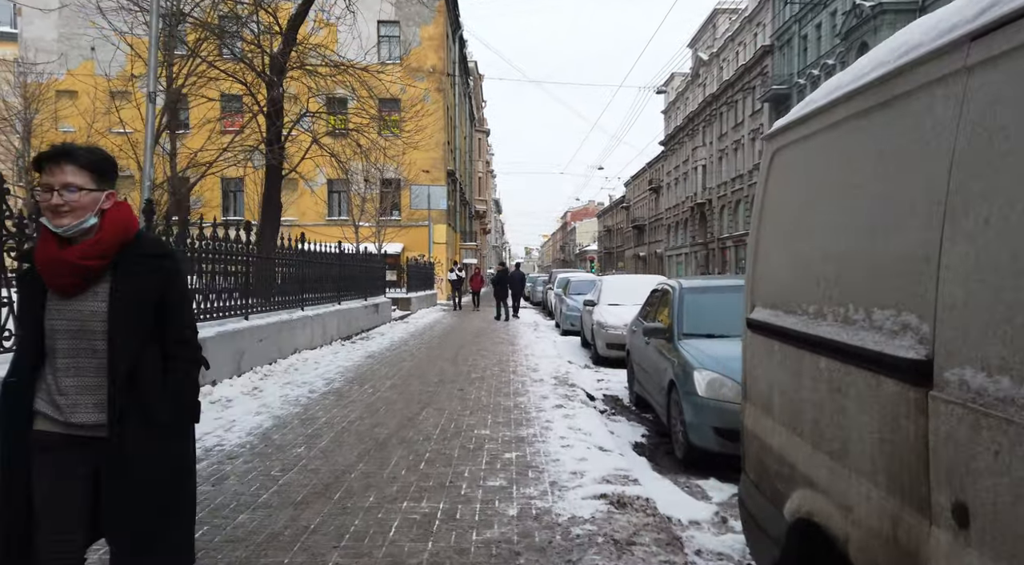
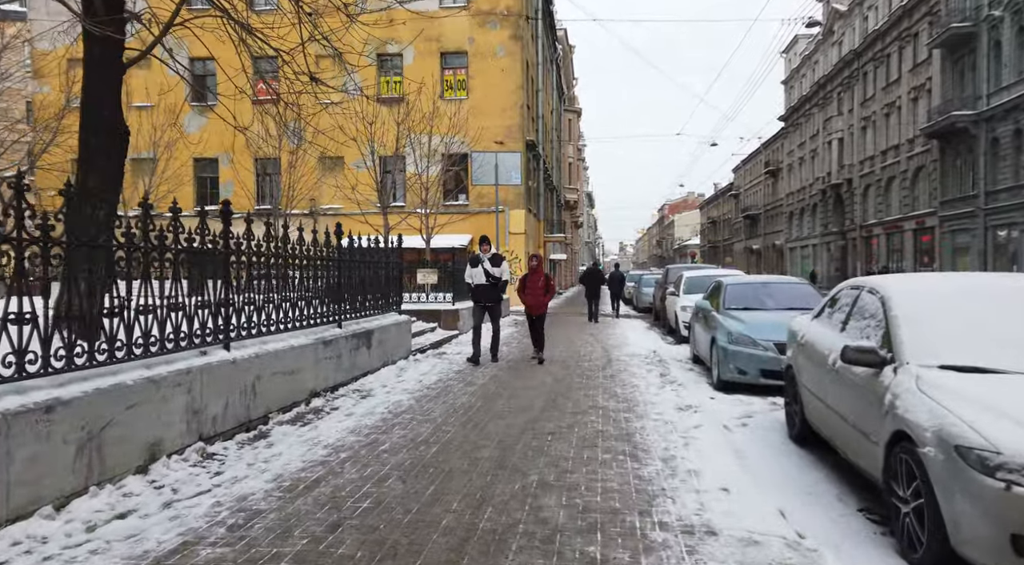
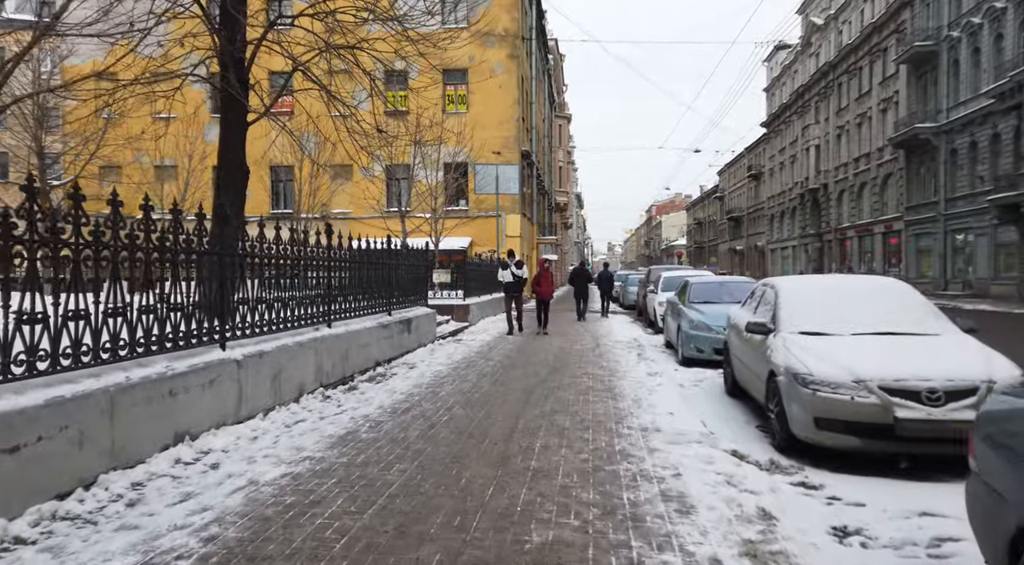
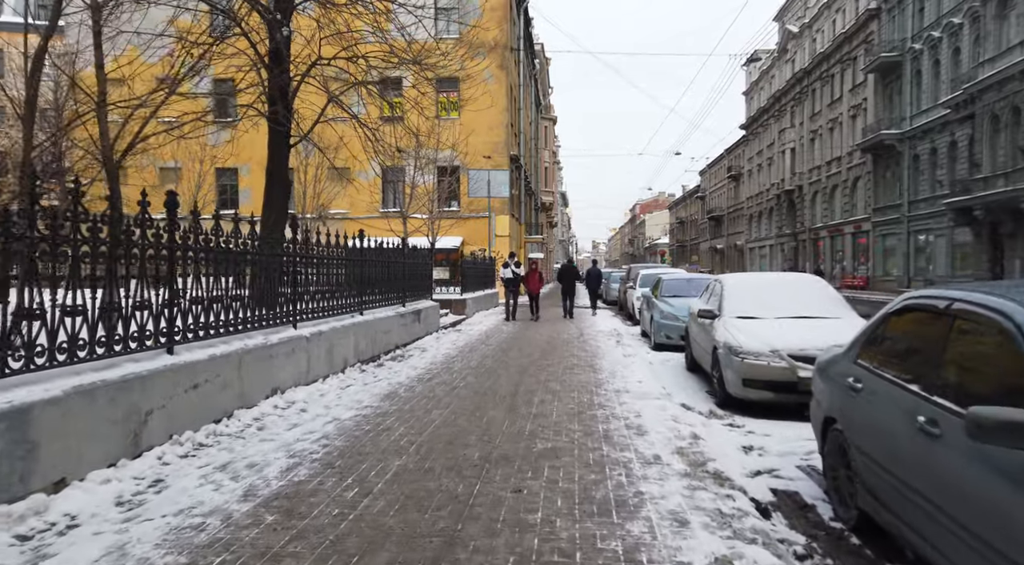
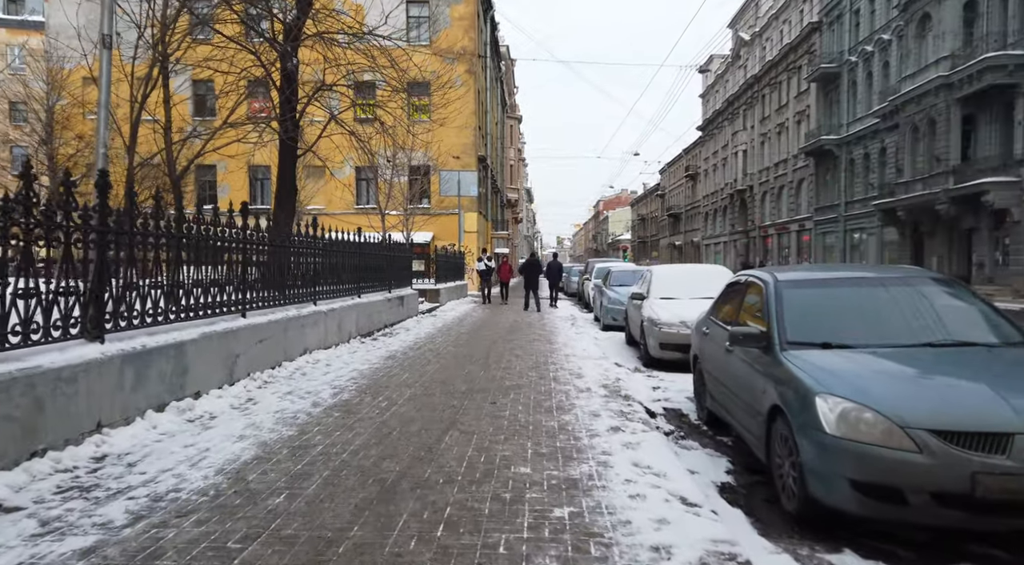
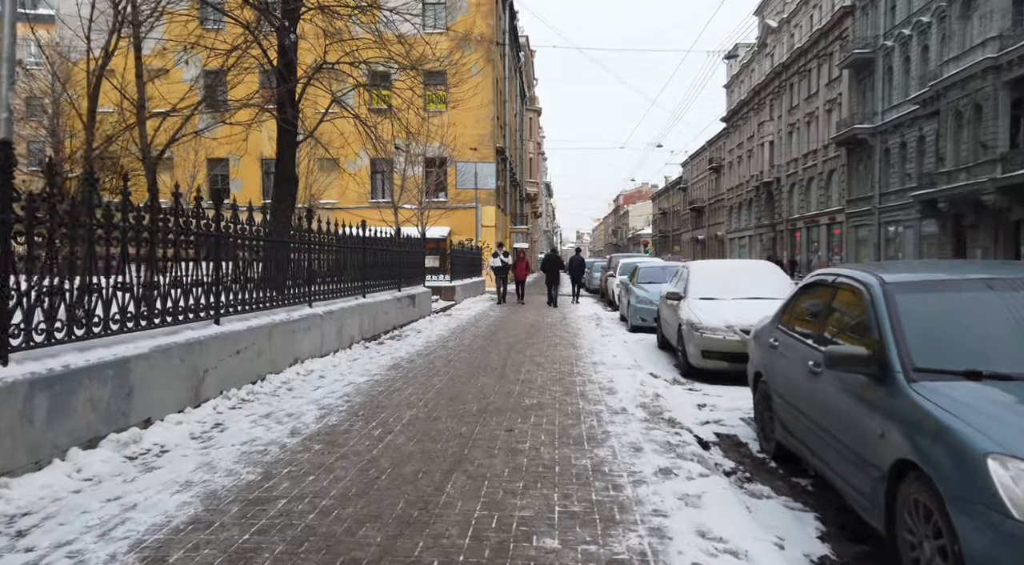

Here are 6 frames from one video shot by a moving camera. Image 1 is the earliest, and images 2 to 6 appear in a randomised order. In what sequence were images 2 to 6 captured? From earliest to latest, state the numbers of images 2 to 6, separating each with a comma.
5, 6, 4, 3, 2
